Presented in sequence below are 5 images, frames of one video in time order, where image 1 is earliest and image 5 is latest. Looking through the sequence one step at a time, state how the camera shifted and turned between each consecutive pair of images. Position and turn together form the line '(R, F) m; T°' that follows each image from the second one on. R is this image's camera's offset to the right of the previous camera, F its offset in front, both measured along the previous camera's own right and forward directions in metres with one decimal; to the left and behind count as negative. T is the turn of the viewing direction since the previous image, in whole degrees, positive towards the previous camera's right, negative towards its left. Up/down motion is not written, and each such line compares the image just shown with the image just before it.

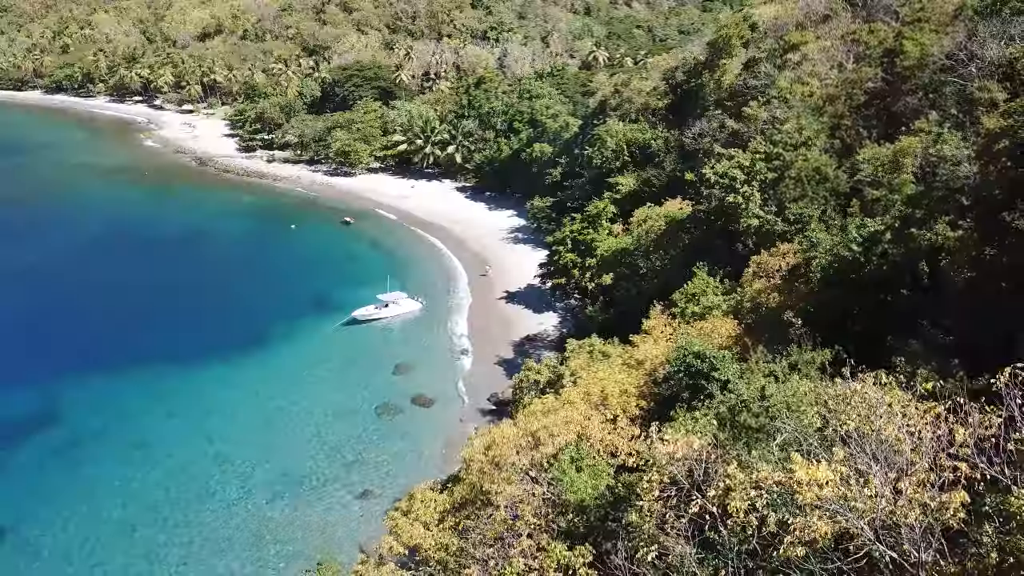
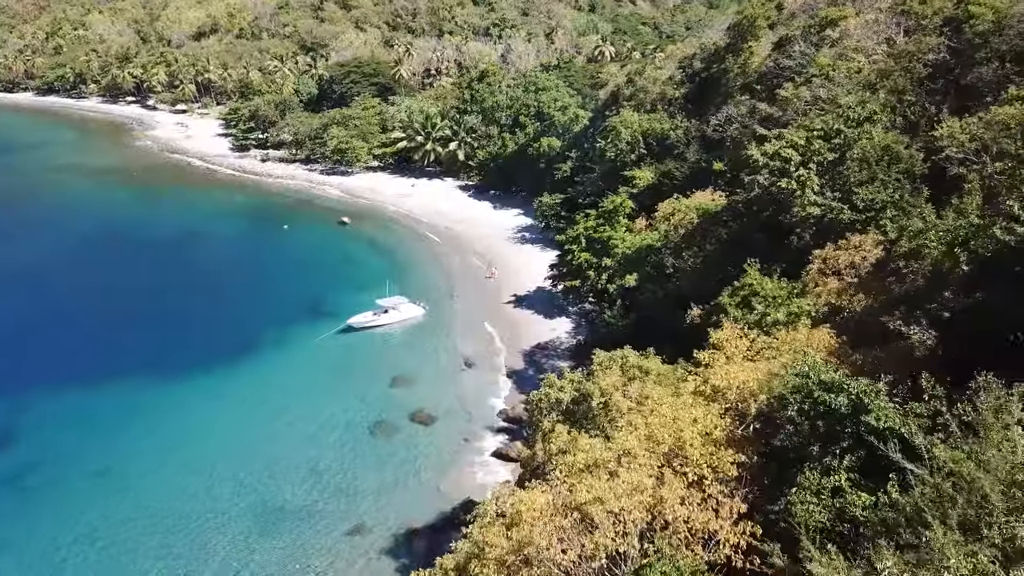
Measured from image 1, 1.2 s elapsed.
(-0.3, +4.2) m; 0°
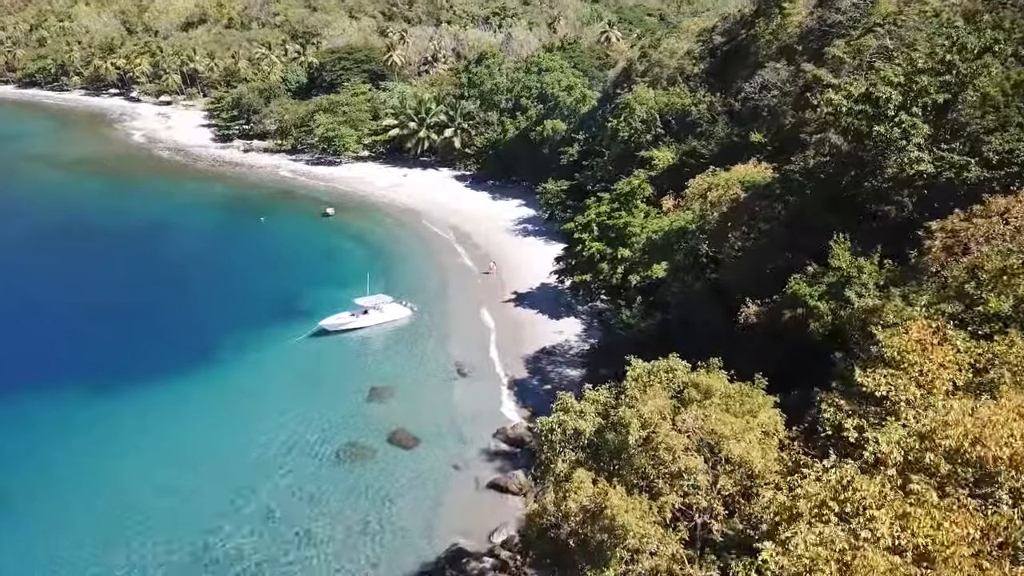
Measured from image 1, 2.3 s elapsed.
(0.0, +6.0) m; 0°
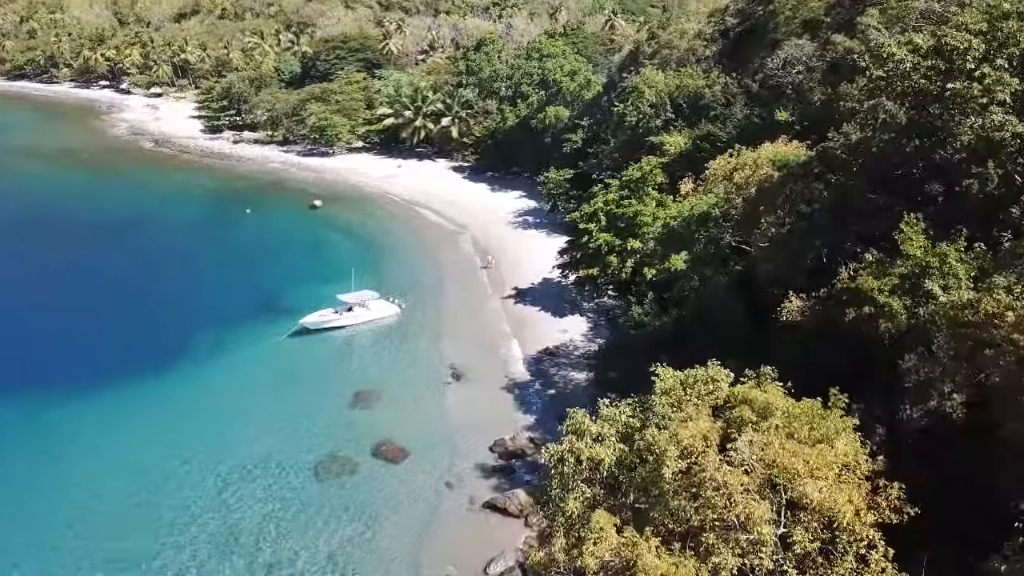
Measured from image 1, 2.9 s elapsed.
(0.0, +3.1) m; 0°
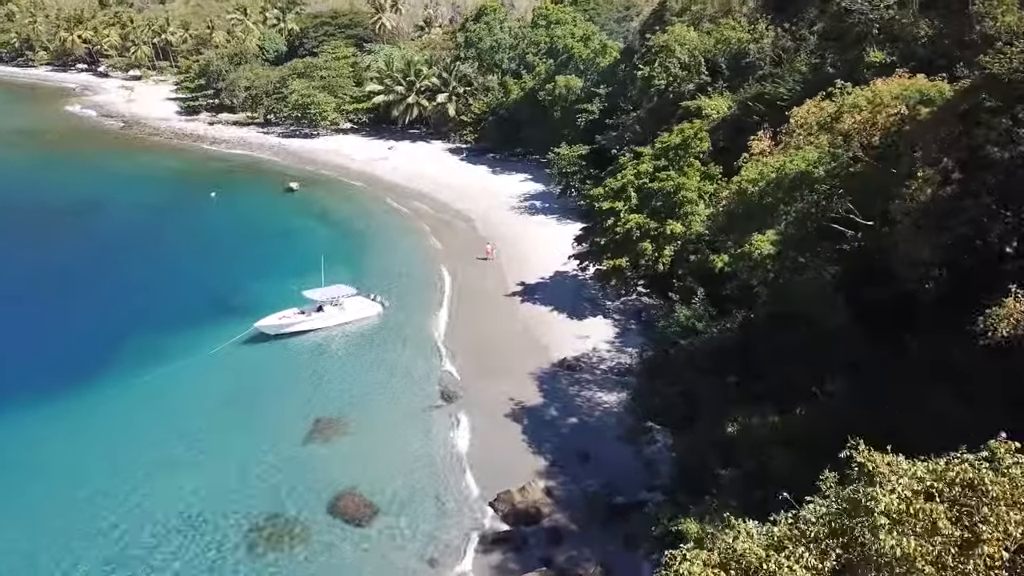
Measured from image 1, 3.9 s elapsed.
(-0.2, +7.0) m; 0°
